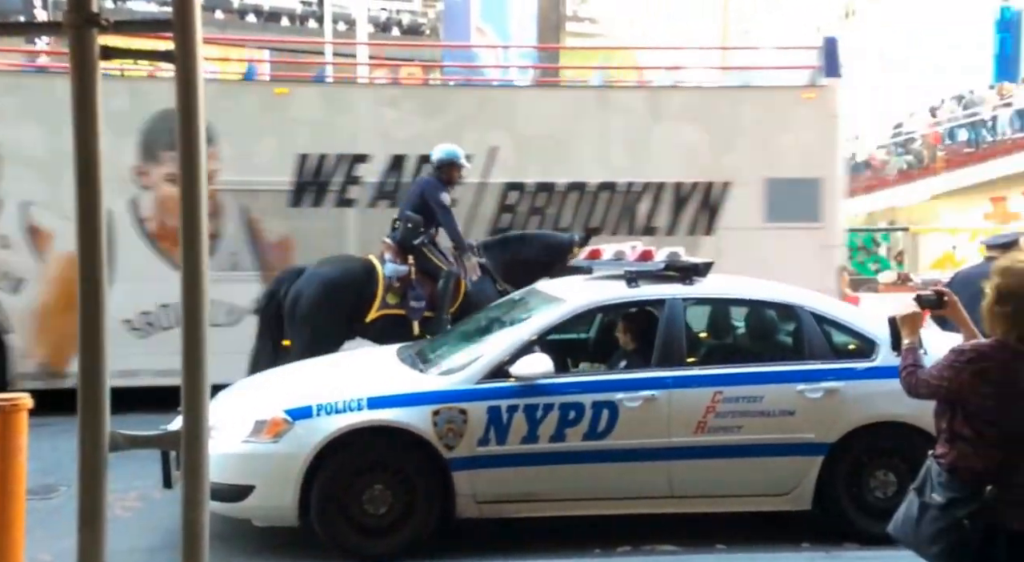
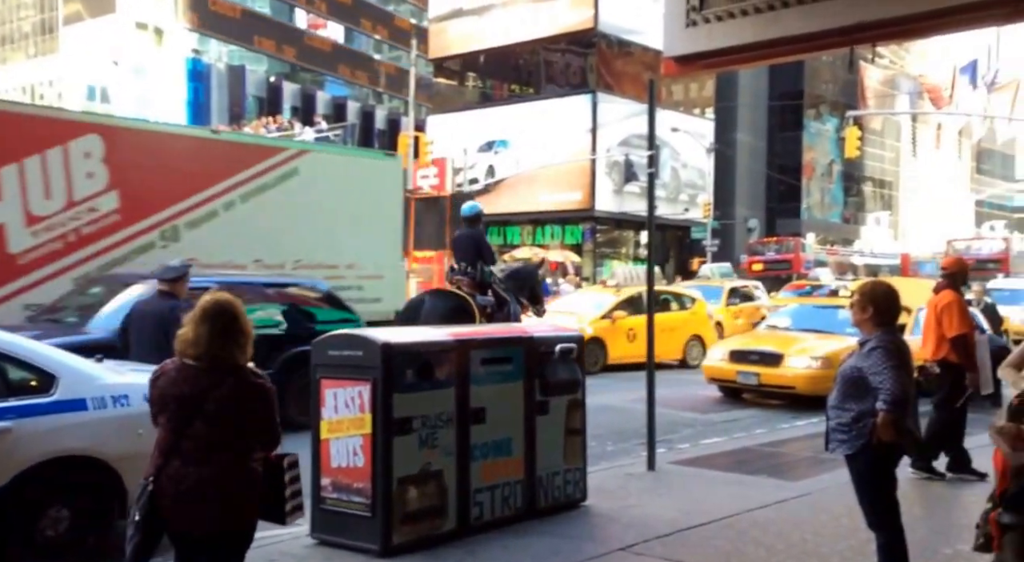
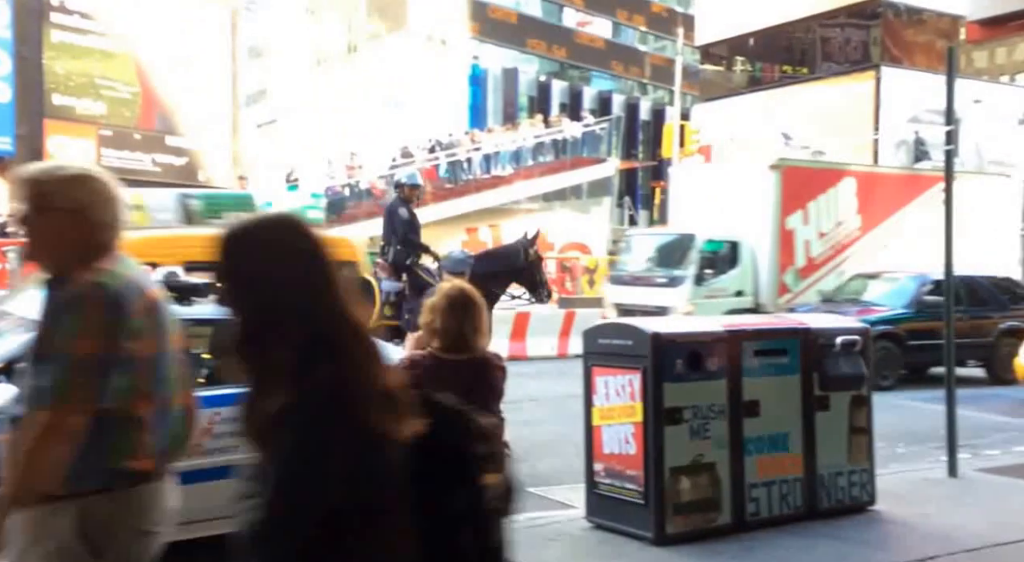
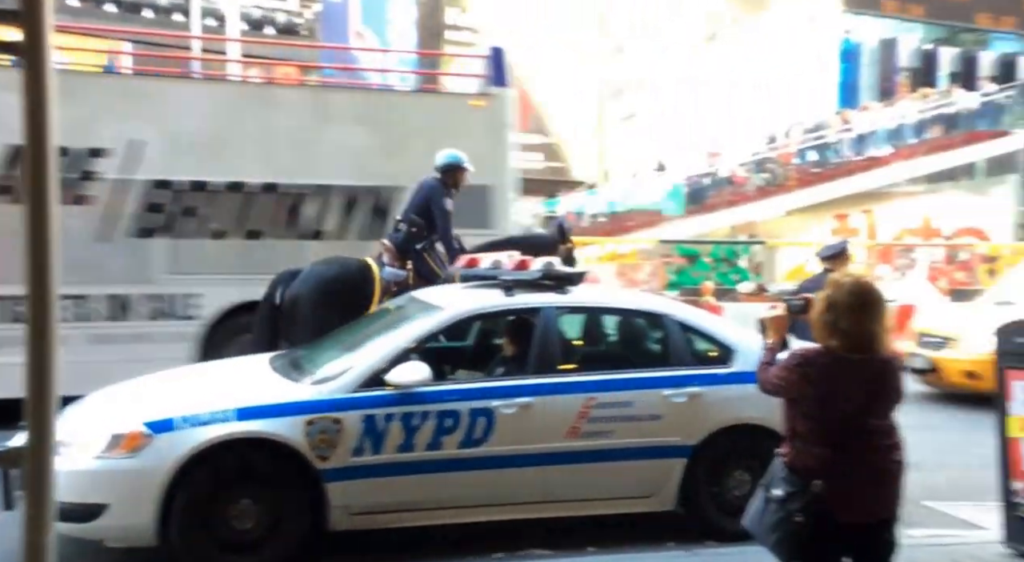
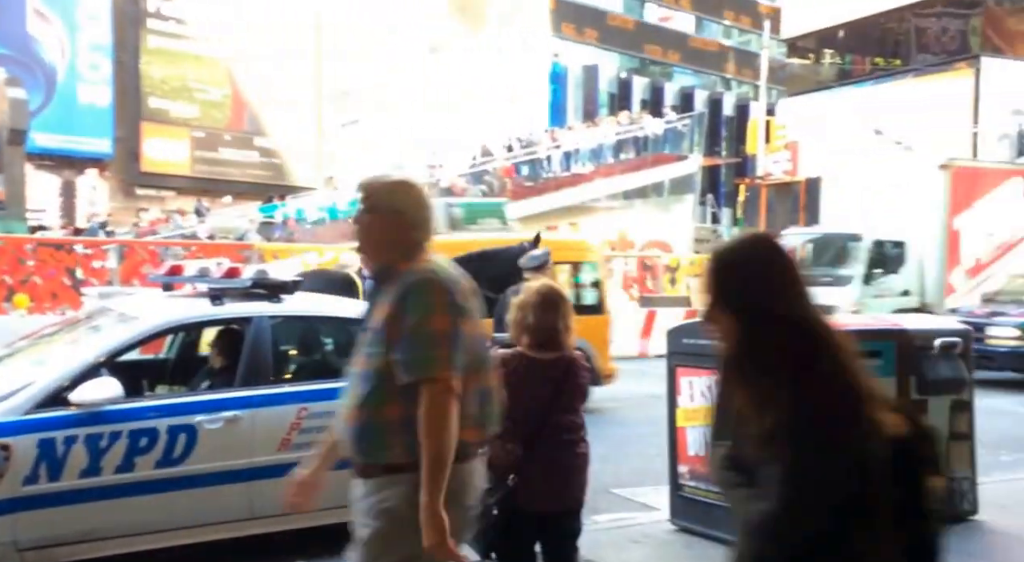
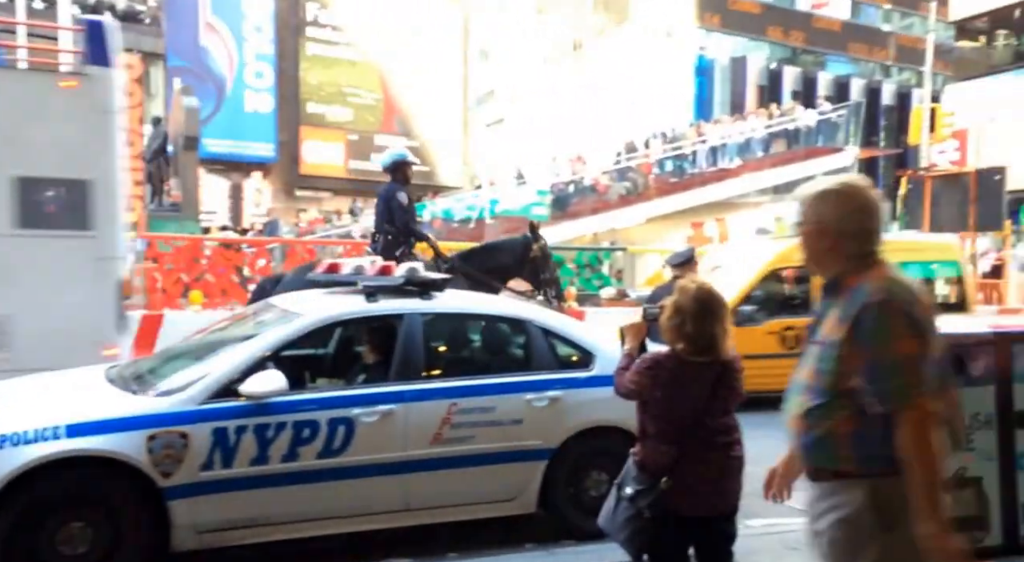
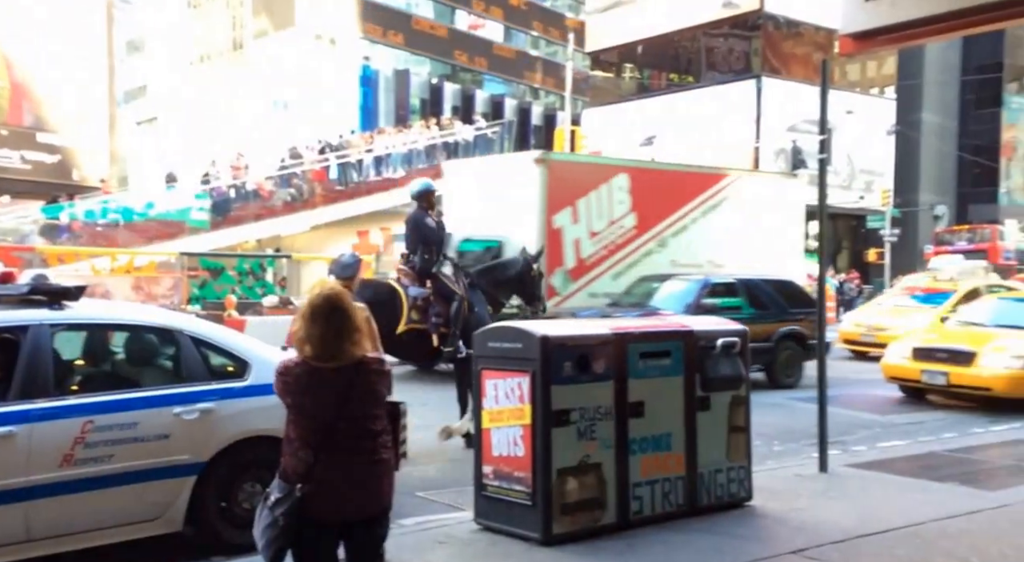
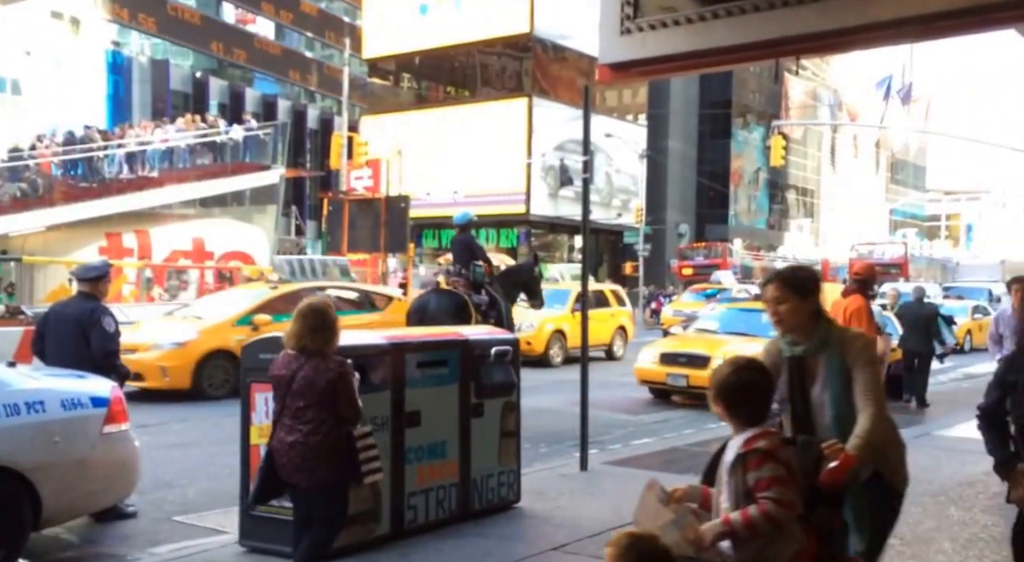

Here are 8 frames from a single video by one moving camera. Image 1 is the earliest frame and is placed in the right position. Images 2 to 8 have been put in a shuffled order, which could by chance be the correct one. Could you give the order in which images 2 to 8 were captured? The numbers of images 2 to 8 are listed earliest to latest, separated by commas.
4, 6, 5, 3, 7, 2, 8
